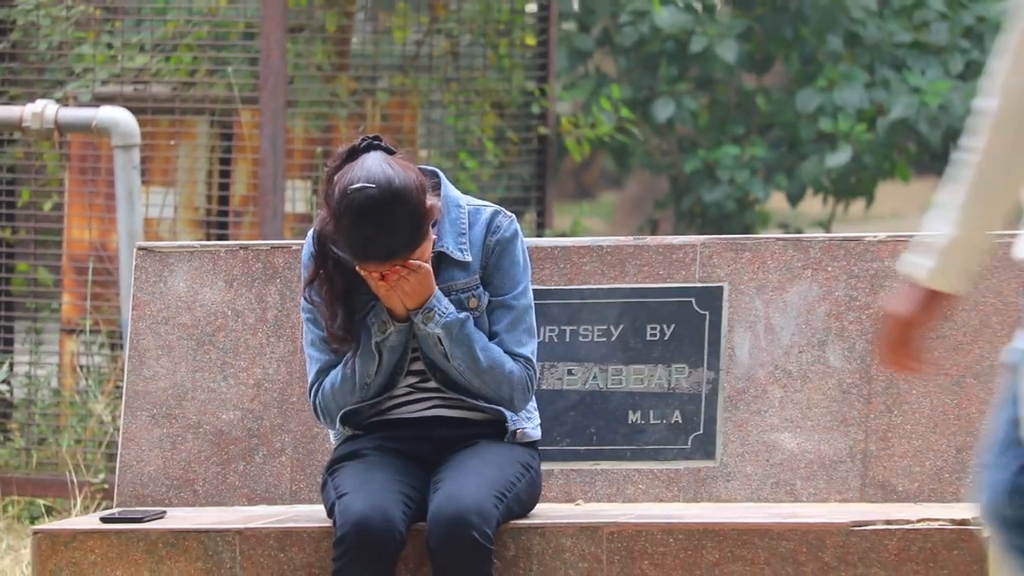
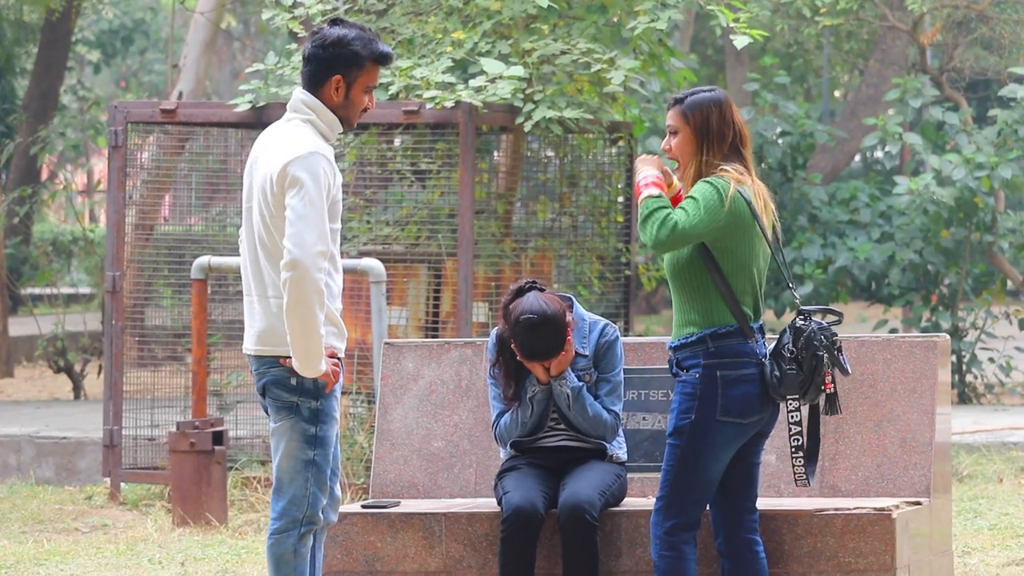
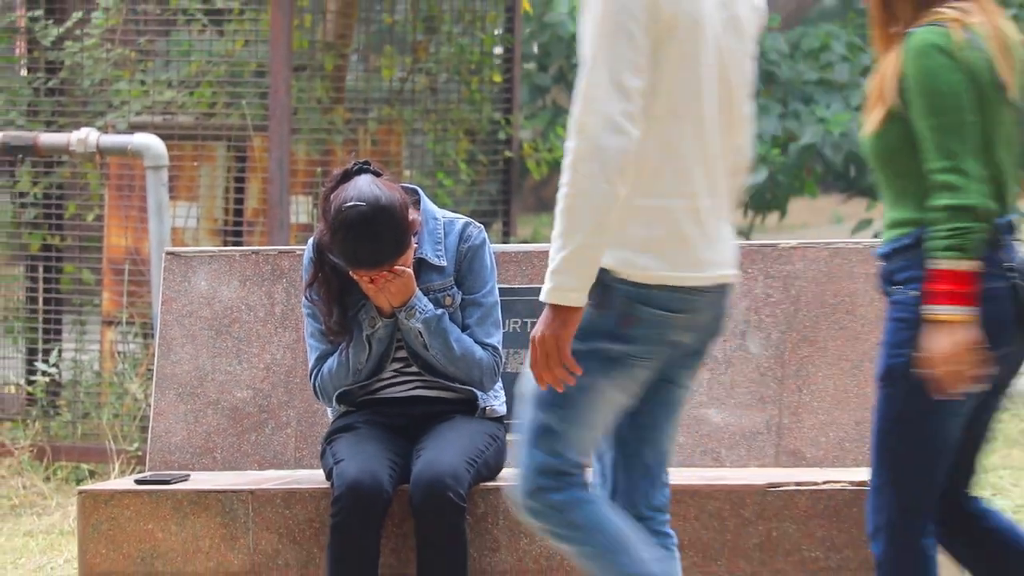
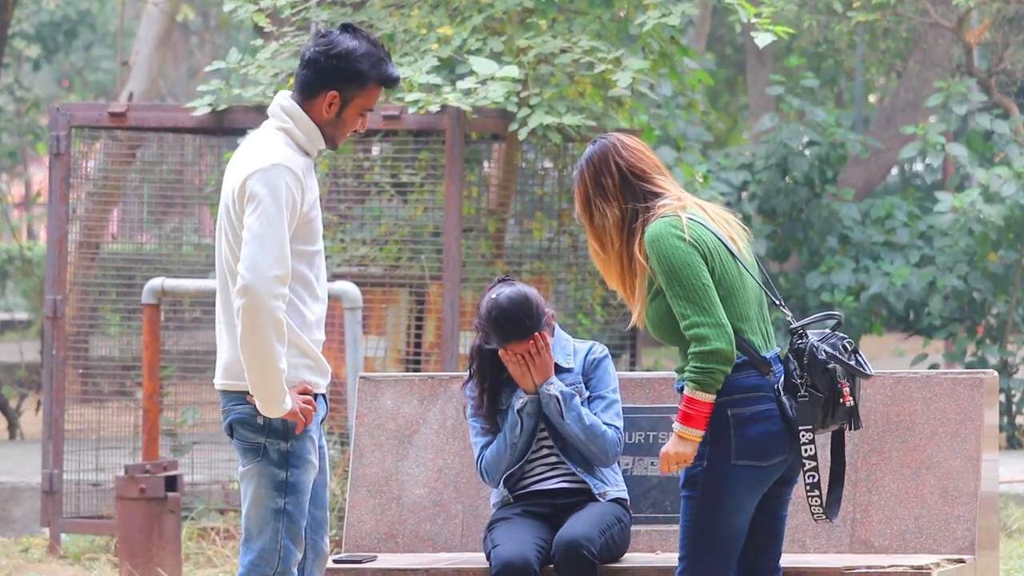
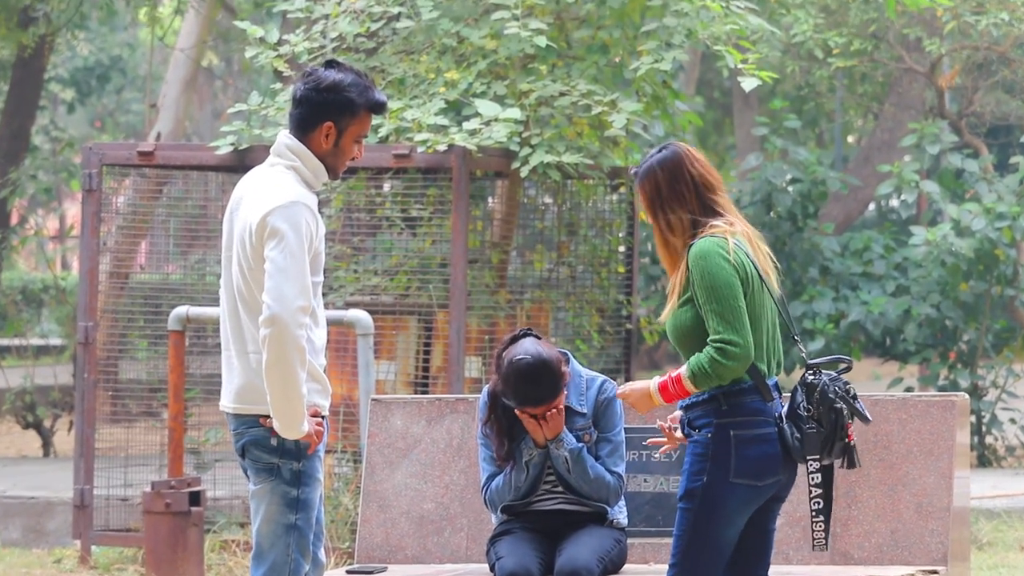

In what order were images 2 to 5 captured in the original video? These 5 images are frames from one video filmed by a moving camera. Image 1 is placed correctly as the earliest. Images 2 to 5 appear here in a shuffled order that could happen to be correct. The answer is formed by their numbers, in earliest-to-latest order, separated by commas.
3, 2, 5, 4
